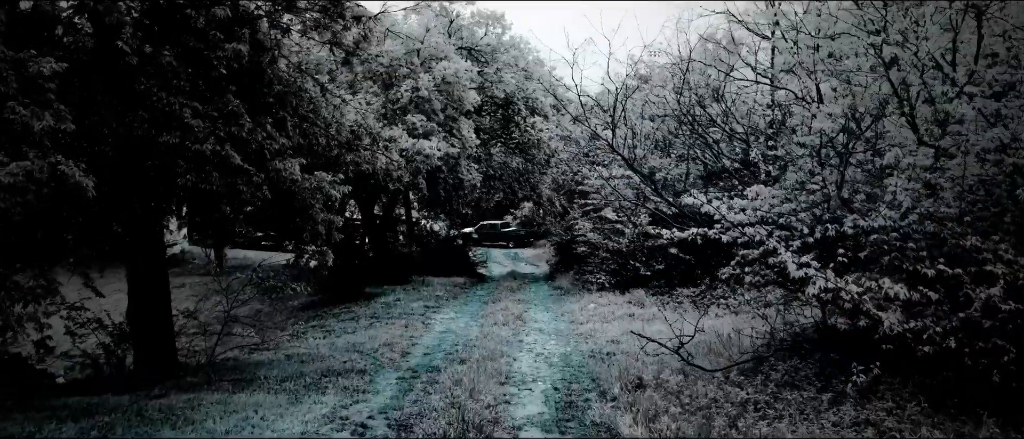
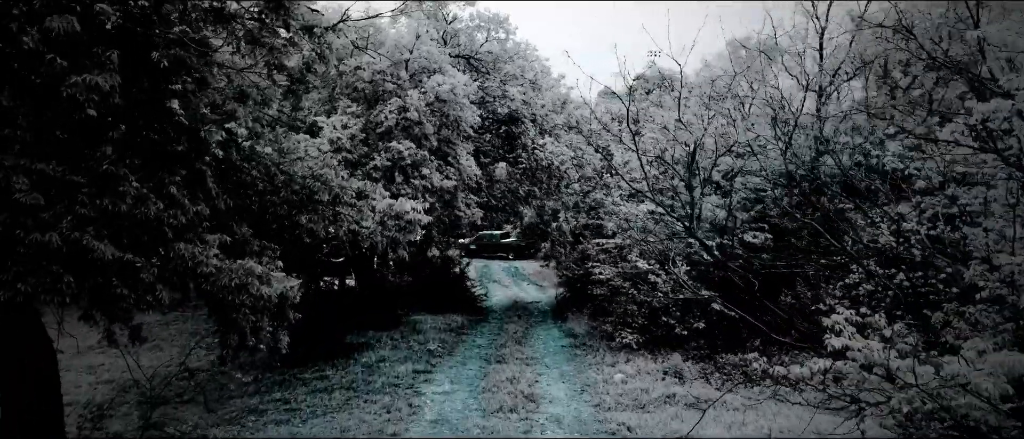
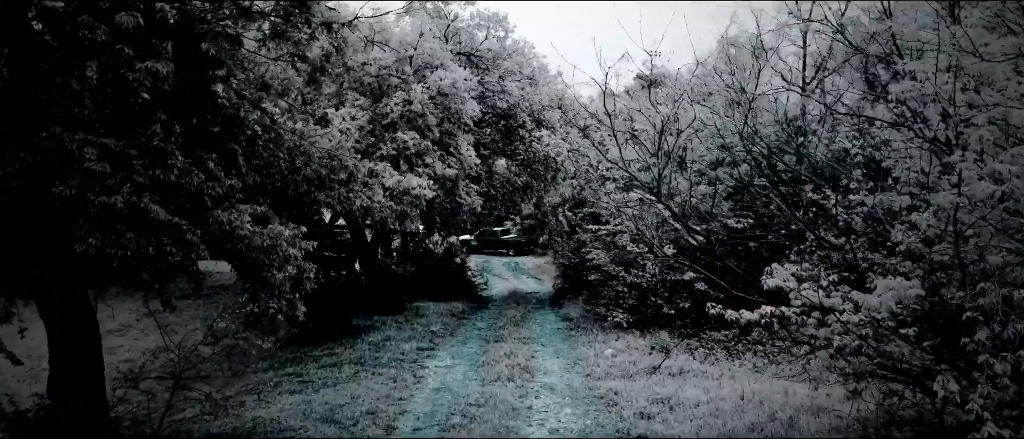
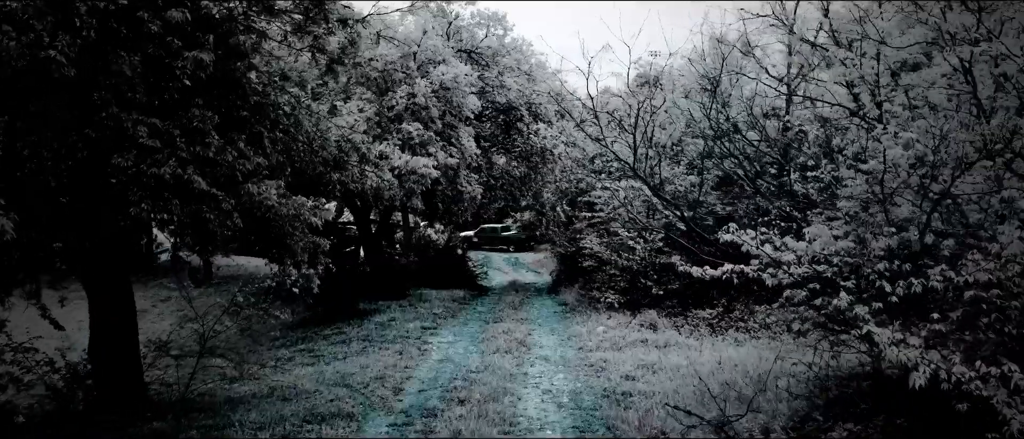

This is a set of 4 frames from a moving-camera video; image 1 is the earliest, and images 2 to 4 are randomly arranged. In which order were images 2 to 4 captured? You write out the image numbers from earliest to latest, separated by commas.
4, 3, 2
